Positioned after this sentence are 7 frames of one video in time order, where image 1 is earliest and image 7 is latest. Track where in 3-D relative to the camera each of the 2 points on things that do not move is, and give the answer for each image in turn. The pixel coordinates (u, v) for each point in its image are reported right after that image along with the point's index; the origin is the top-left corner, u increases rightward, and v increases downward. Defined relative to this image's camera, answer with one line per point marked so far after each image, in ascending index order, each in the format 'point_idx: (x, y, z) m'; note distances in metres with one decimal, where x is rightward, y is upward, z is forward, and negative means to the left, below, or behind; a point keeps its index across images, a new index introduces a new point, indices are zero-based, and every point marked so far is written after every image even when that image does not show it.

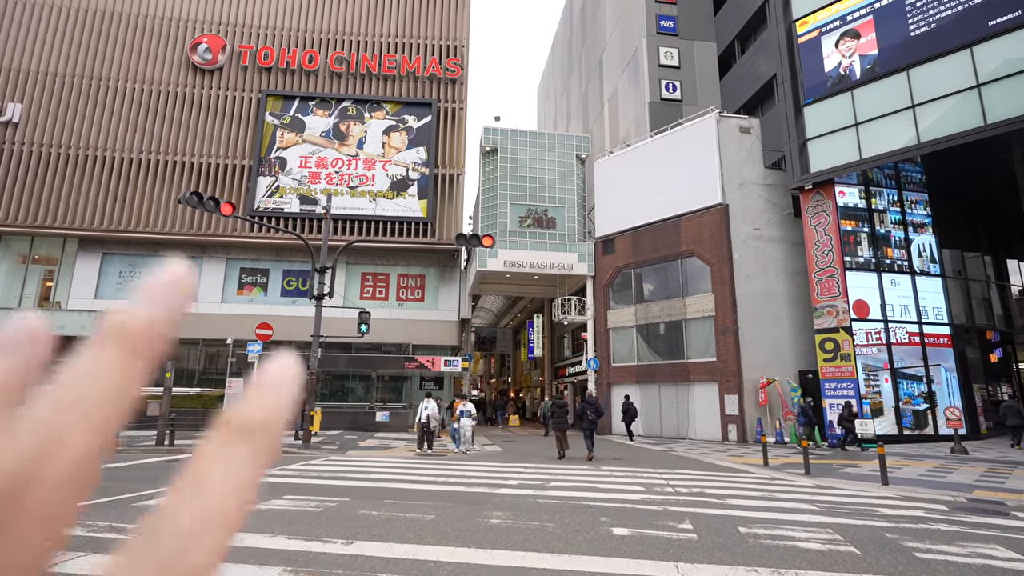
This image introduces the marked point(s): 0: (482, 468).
0: (-0.7, -4.1, +12.6) m
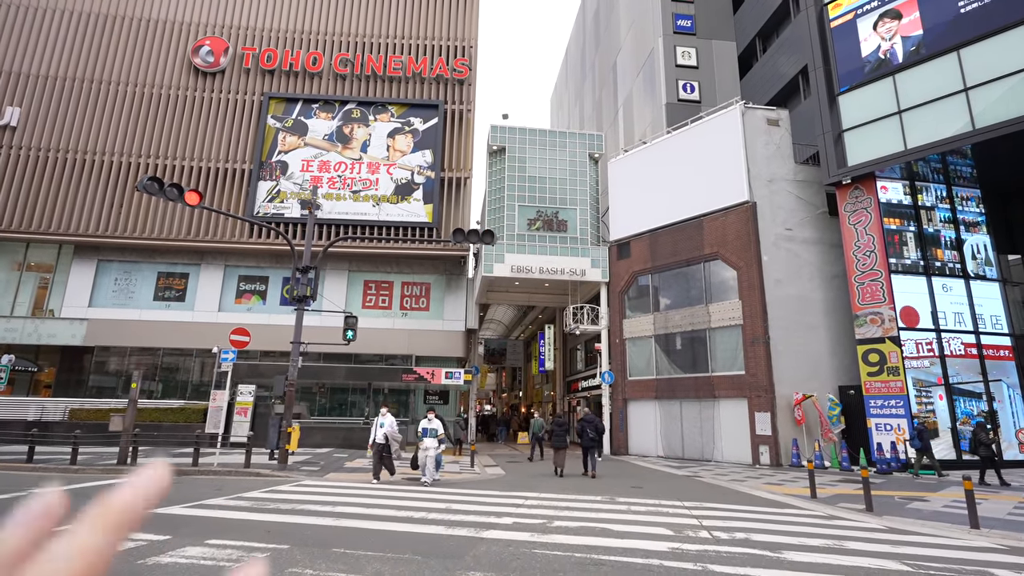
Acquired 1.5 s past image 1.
0: (-0.7, -4.1, +10.6) m
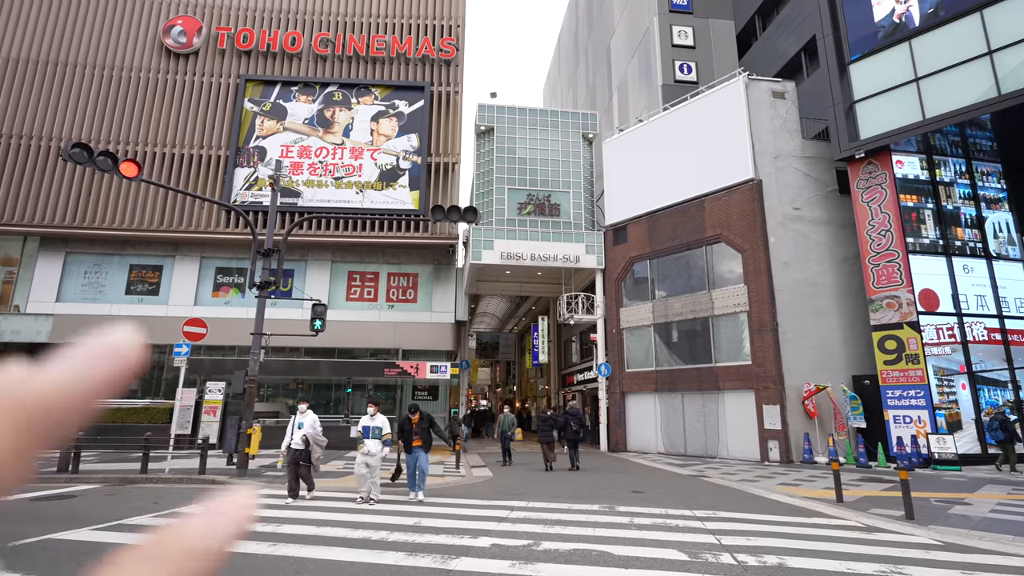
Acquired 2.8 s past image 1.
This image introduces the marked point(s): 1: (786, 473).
0: (-1.0, -3.7, +9.2) m
1: (+7.3, -4.9, +14.7) m
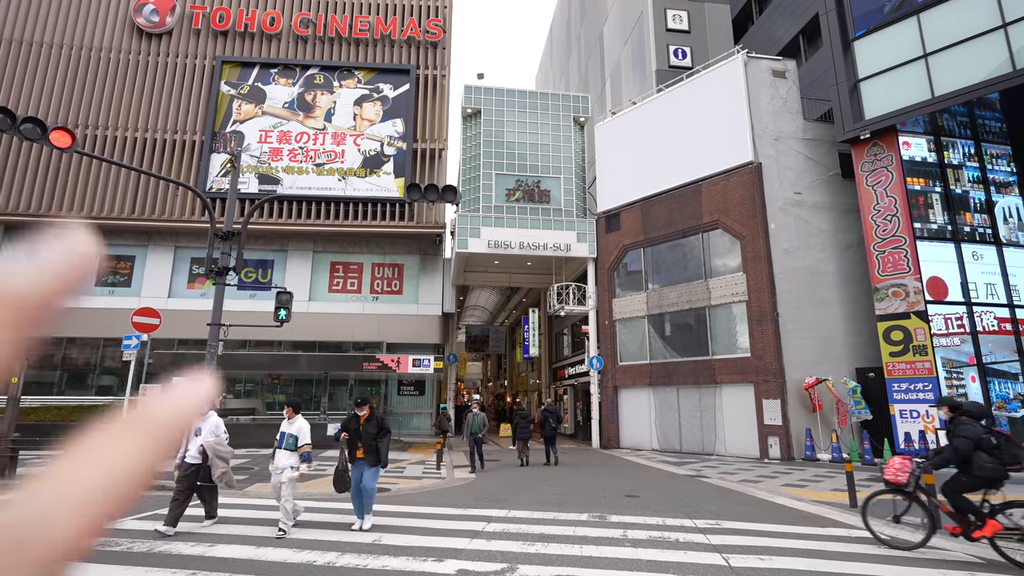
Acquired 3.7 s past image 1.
0: (-1.3, -3.5, +8.1) m
1: (+6.9, -4.6, +13.8) m
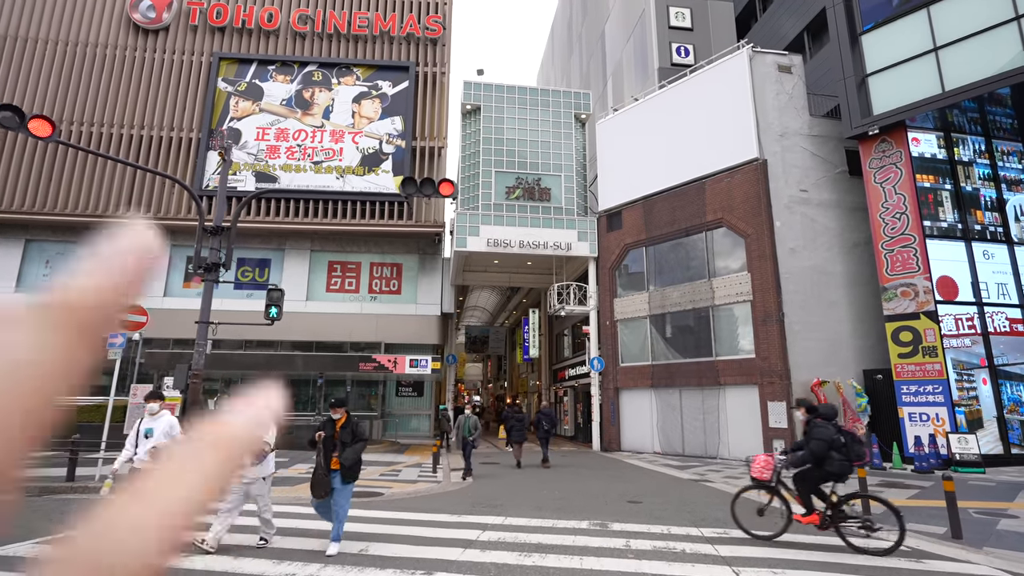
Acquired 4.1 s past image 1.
0: (-1.3, -3.4, +7.7) m
1: (+6.9, -4.6, +13.3) m
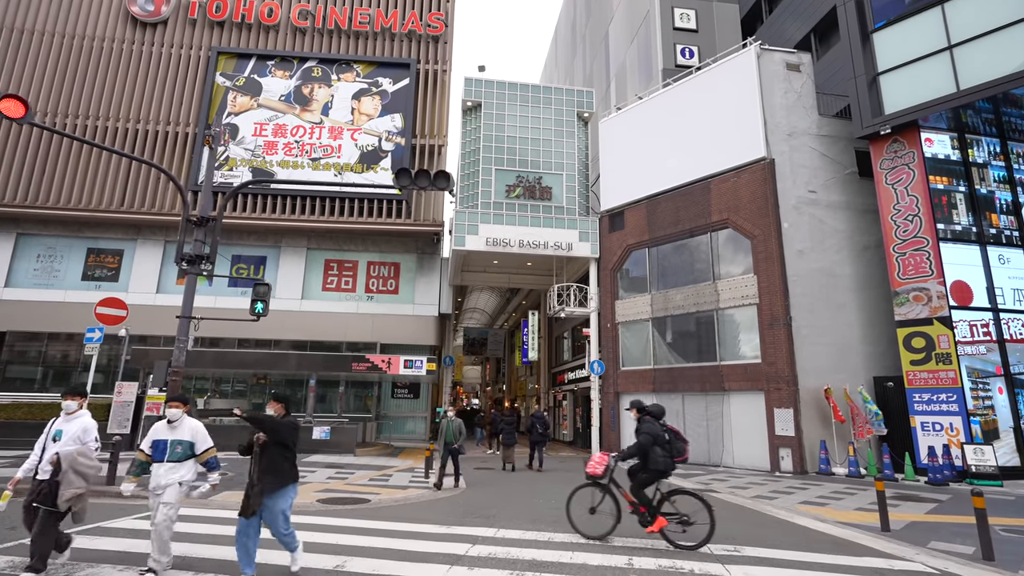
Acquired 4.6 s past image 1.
0: (-1.4, -3.3, +7.2) m
1: (+6.8, -4.6, +12.8) m
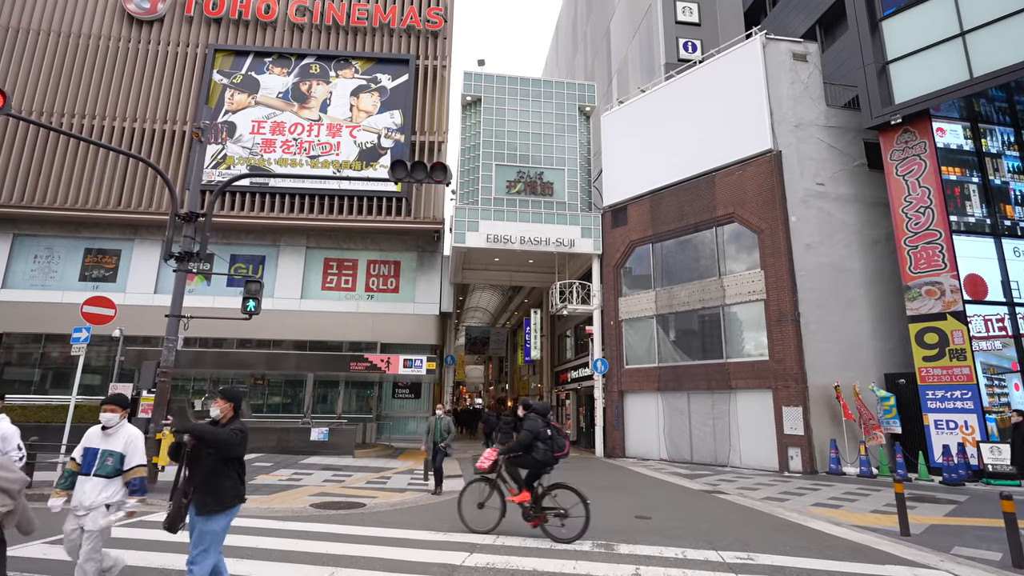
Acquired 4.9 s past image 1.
0: (-1.4, -3.2, +6.8) m
1: (+6.8, -4.5, +12.4) m
